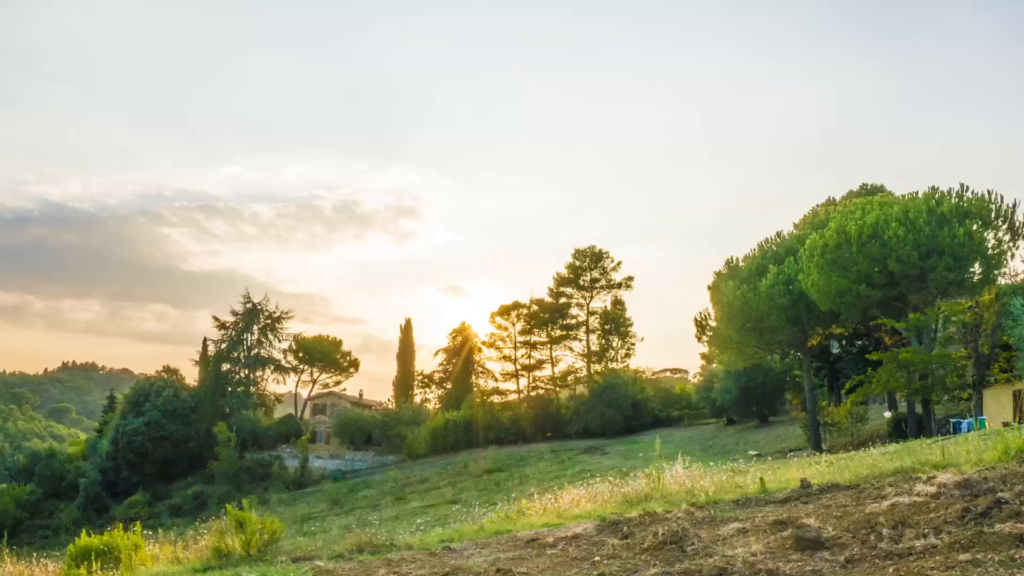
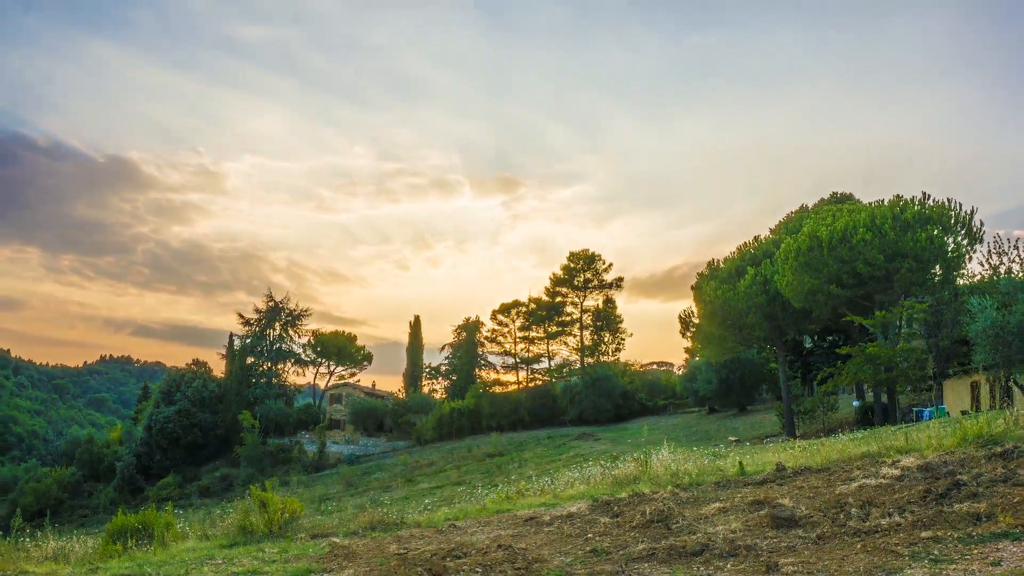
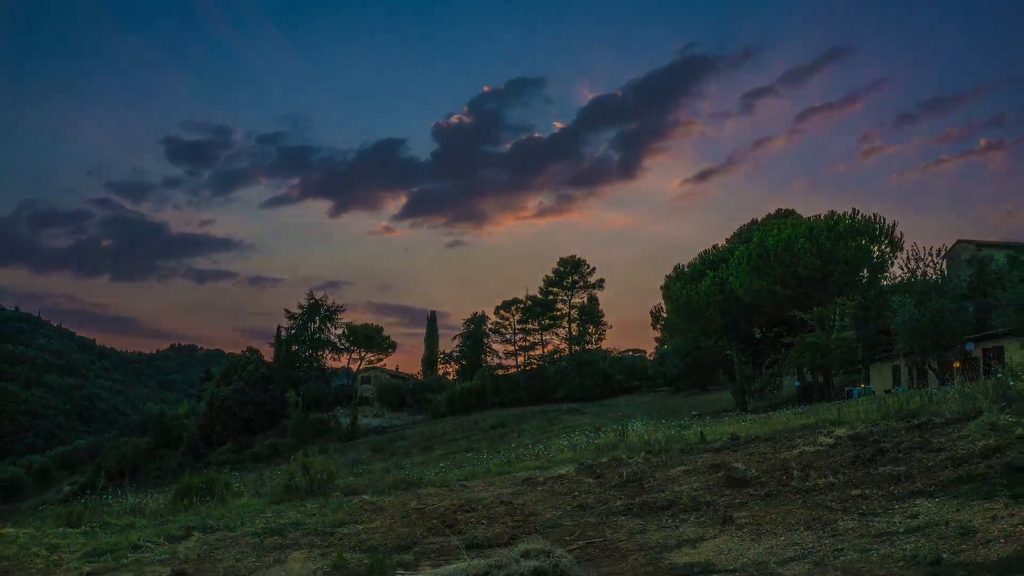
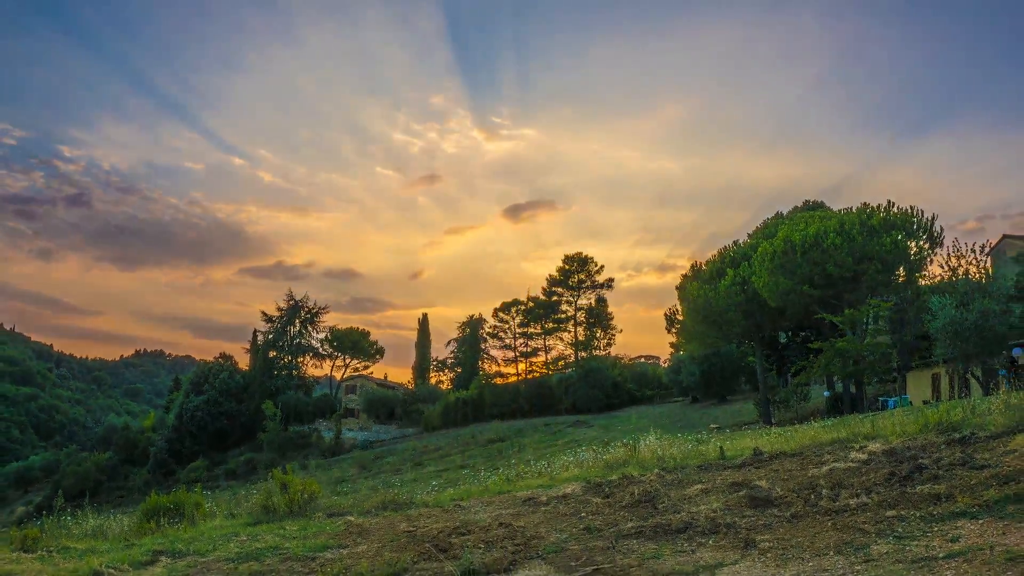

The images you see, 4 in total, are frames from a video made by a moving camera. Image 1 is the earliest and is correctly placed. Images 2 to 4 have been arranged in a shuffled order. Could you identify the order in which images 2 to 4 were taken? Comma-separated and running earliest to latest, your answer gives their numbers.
2, 4, 3
